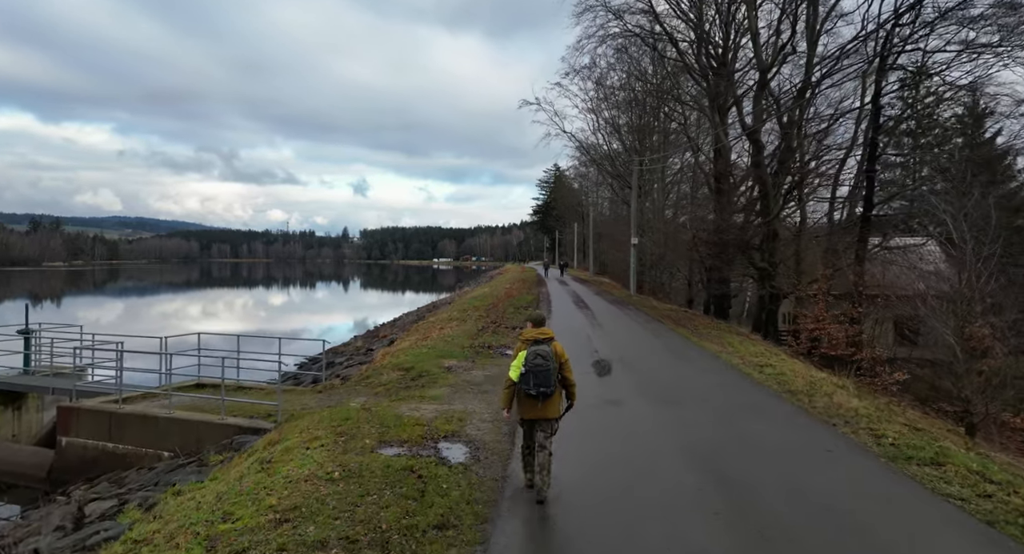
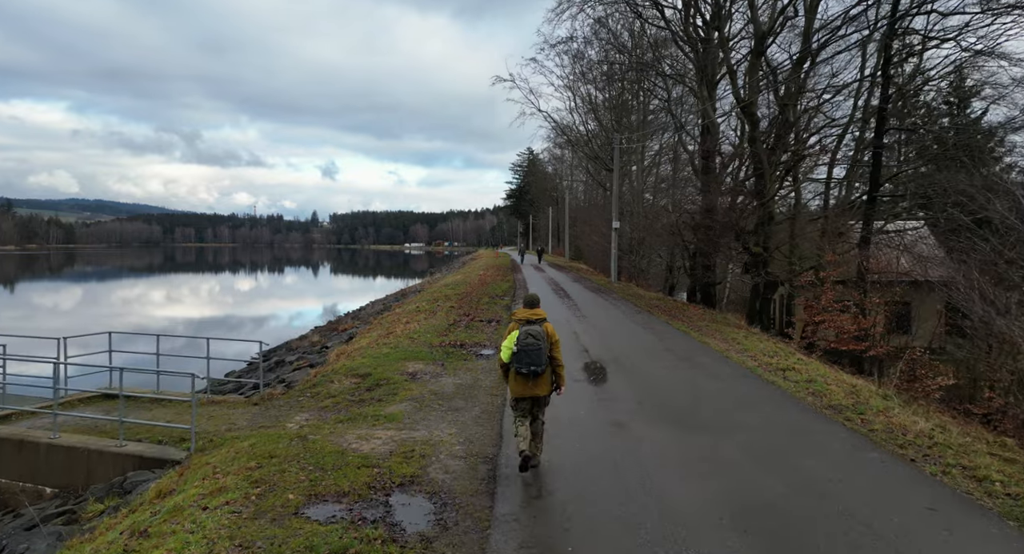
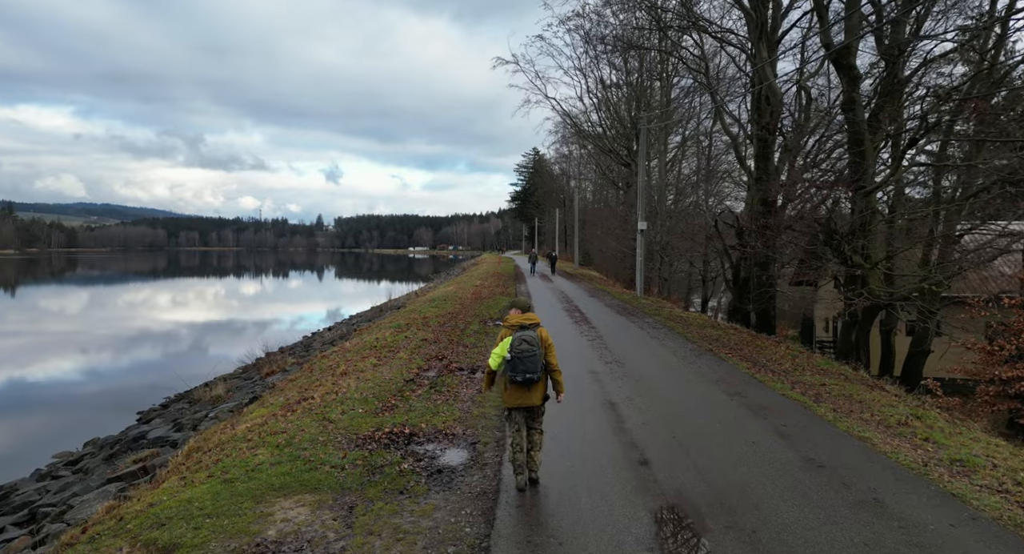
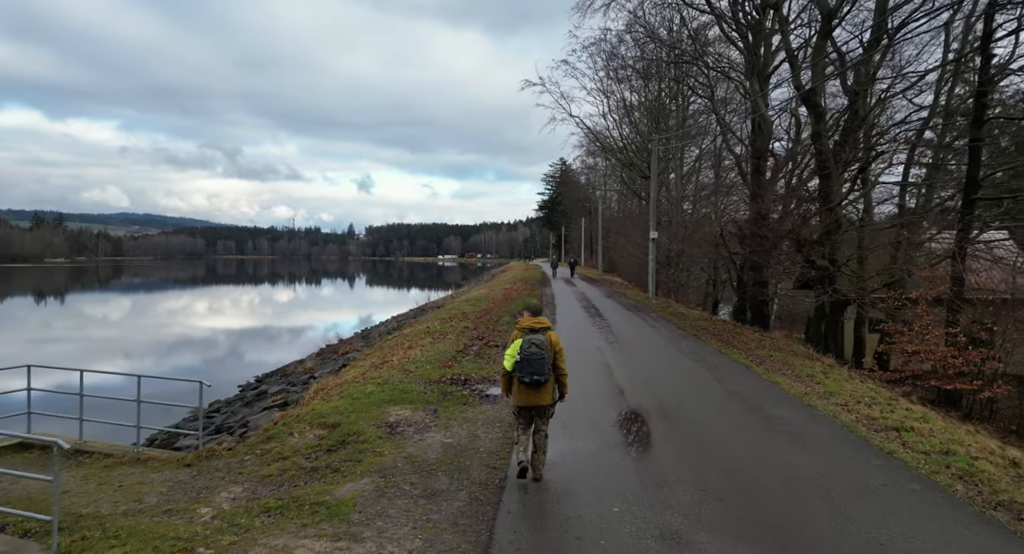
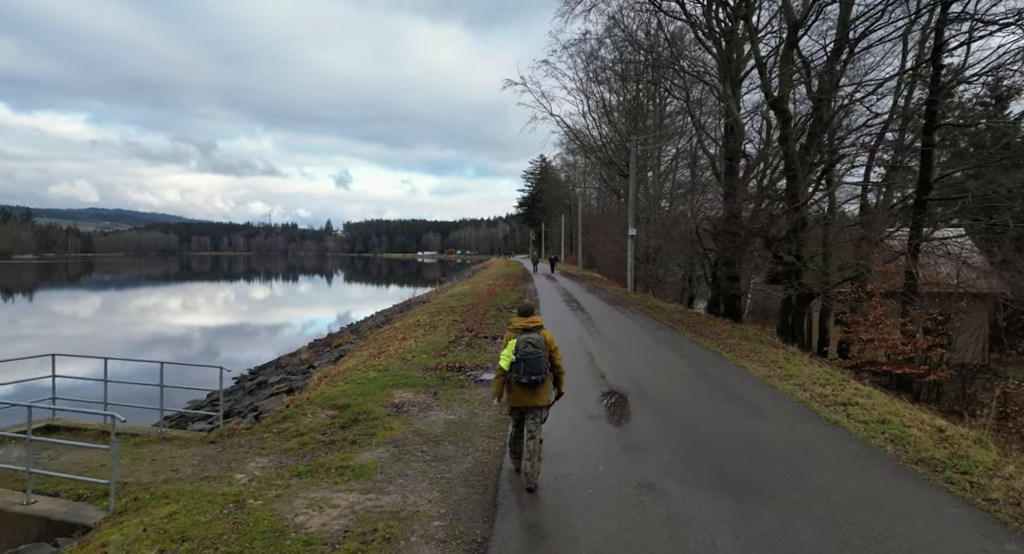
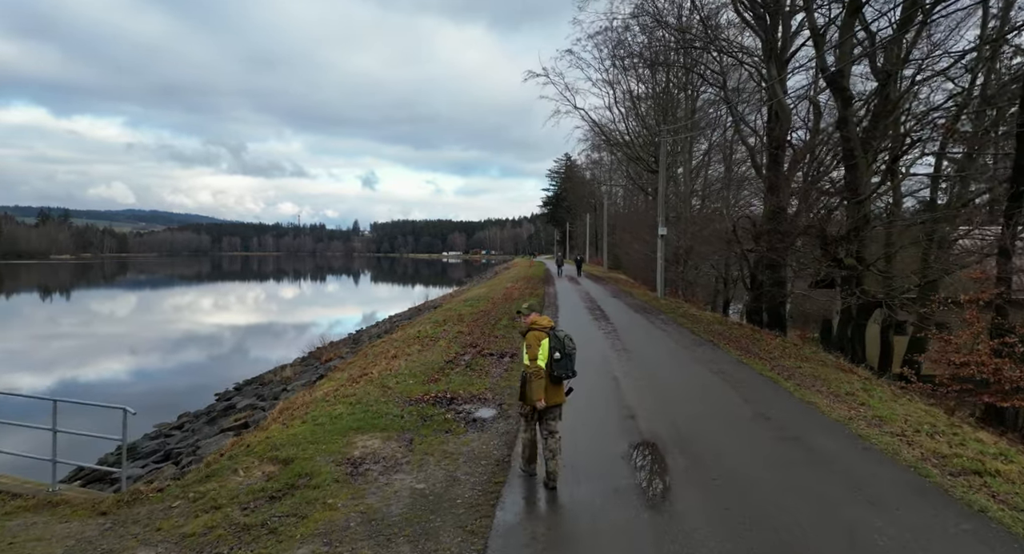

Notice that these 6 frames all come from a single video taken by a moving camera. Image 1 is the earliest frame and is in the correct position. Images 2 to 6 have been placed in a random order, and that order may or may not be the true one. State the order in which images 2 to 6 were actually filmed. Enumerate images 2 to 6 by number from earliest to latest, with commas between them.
2, 5, 4, 6, 3
